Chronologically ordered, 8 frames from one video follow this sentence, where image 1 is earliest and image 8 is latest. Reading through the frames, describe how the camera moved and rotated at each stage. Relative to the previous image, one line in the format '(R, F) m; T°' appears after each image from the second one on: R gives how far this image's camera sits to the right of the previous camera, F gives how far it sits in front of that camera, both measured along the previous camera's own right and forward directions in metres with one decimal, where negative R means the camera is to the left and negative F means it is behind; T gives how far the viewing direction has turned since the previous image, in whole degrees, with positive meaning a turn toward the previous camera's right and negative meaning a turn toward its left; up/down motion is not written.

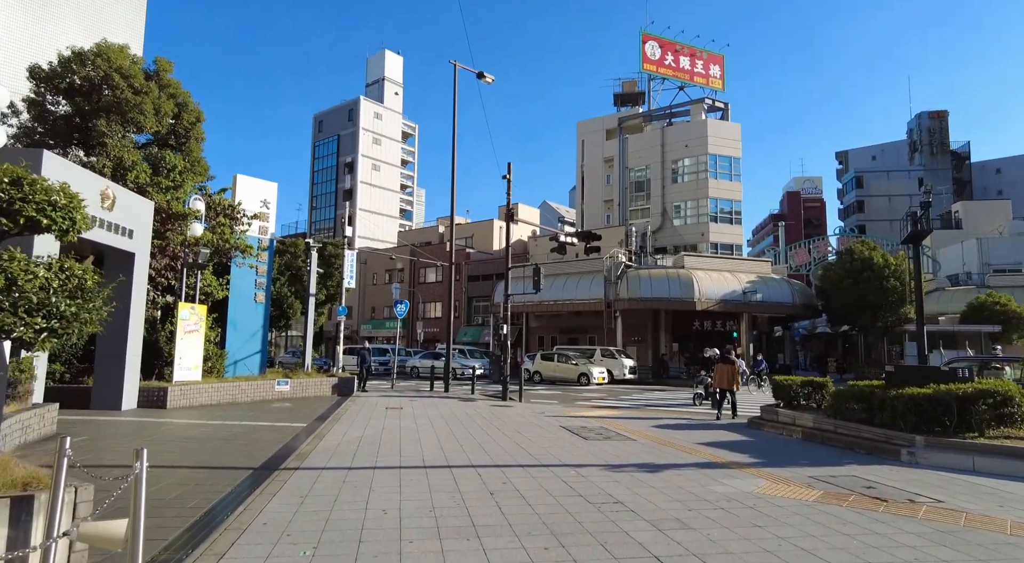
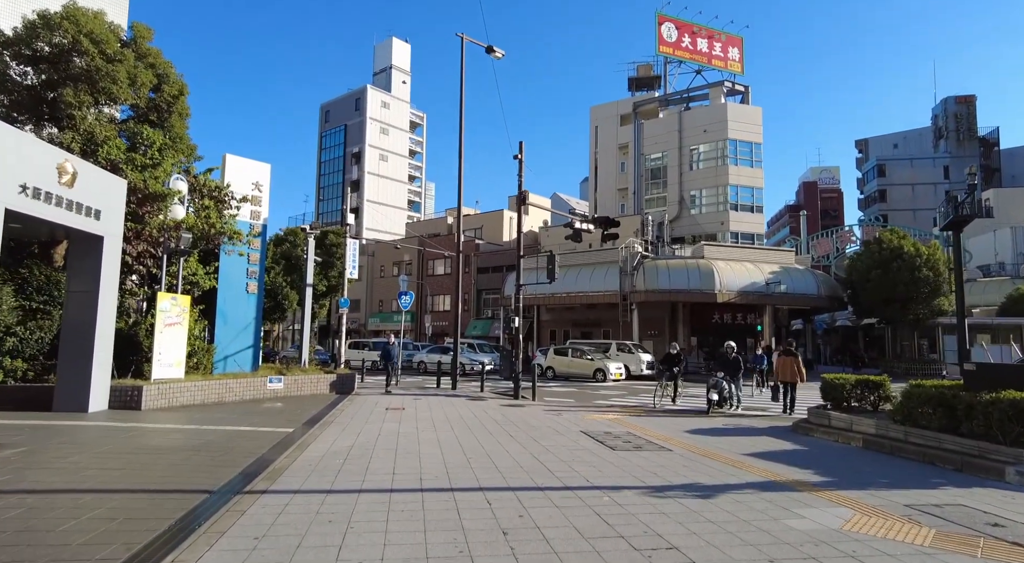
(-0.1, +1.6) m; -1°
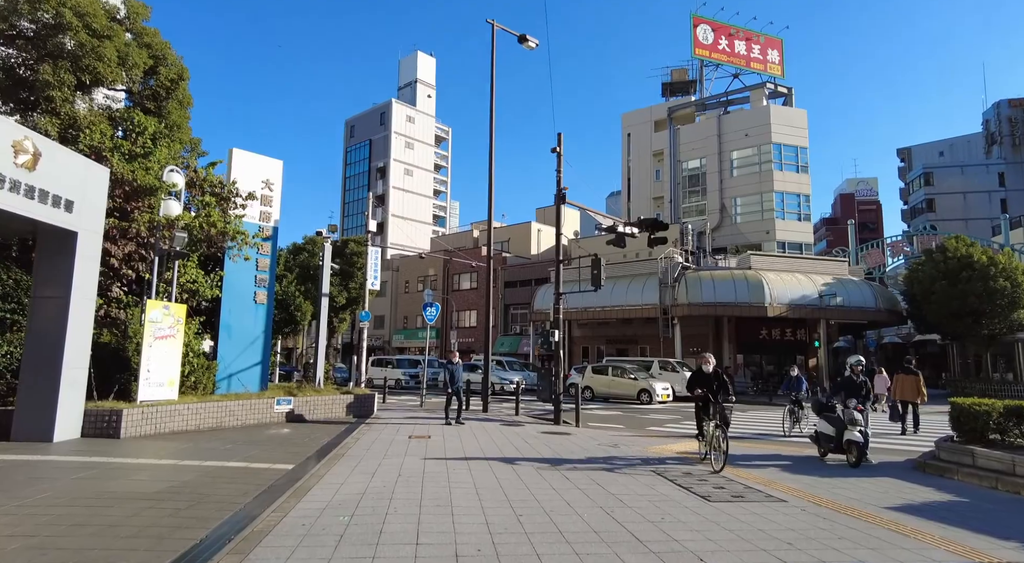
(-0.4, +2.3) m; -2°
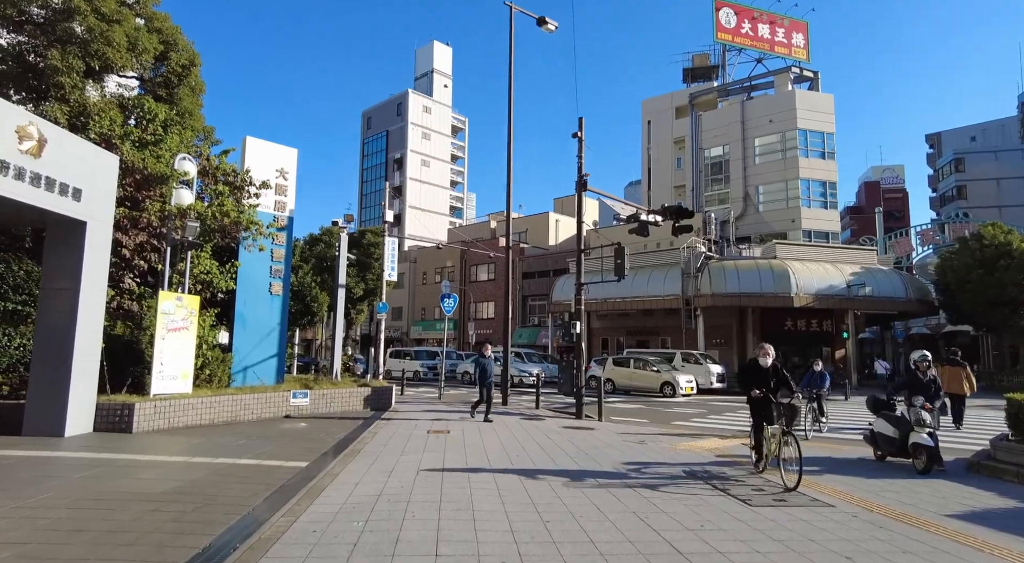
(-0.1, +0.5) m; -2°
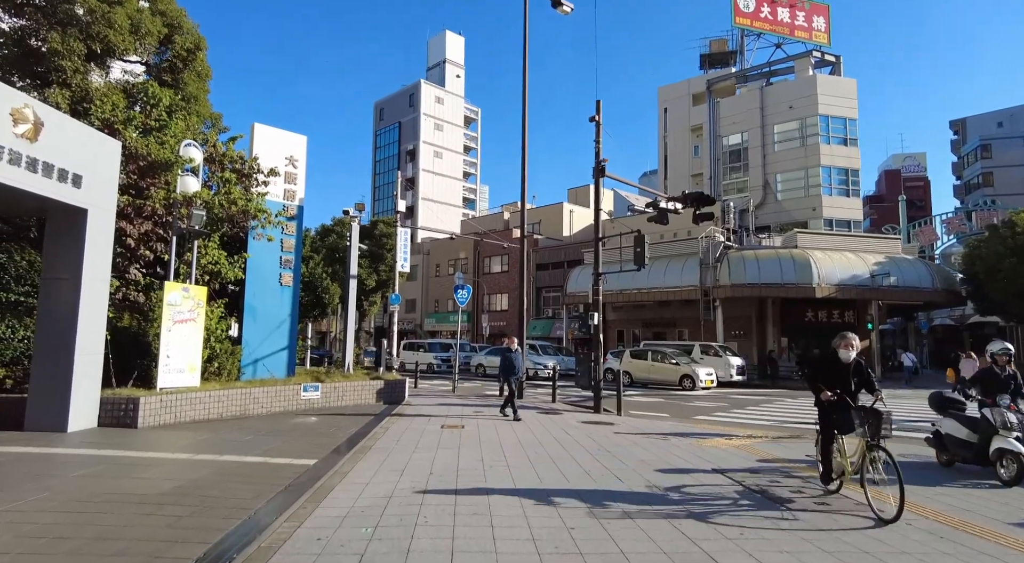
(-0.1, +0.5) m; -1°
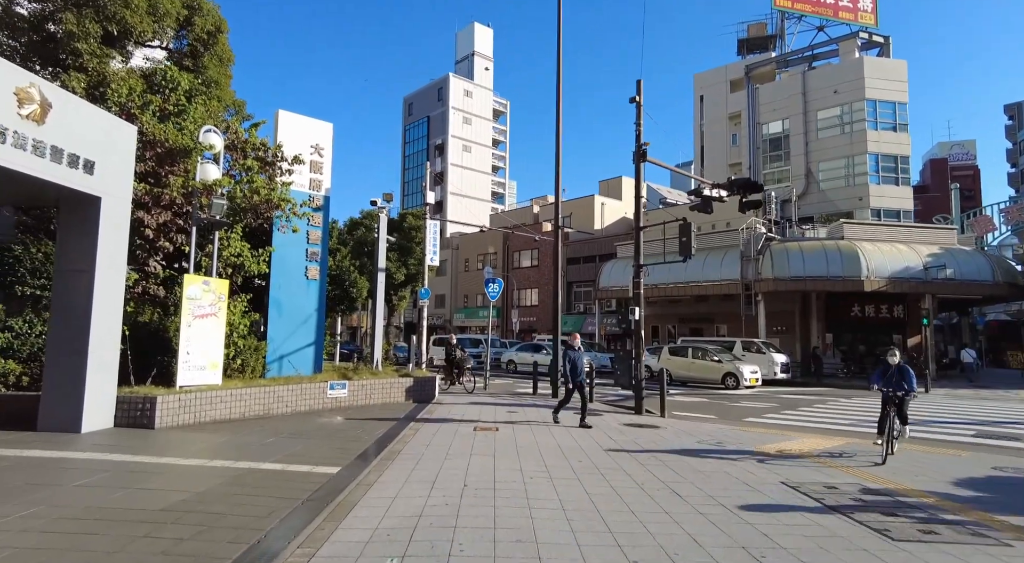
(-0.2, +0.9) m; -3°
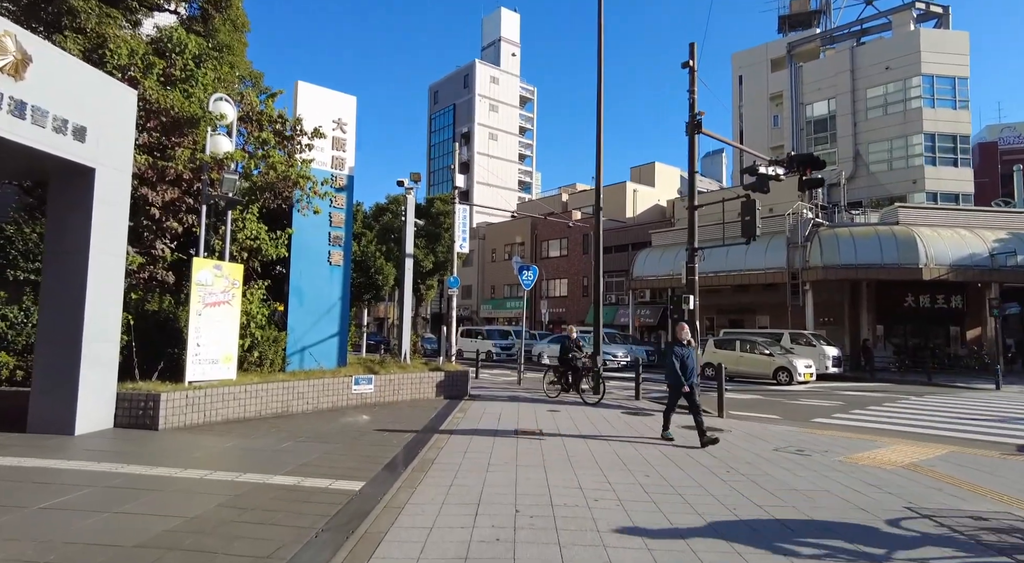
(-0.3, +1.3) m; -2°
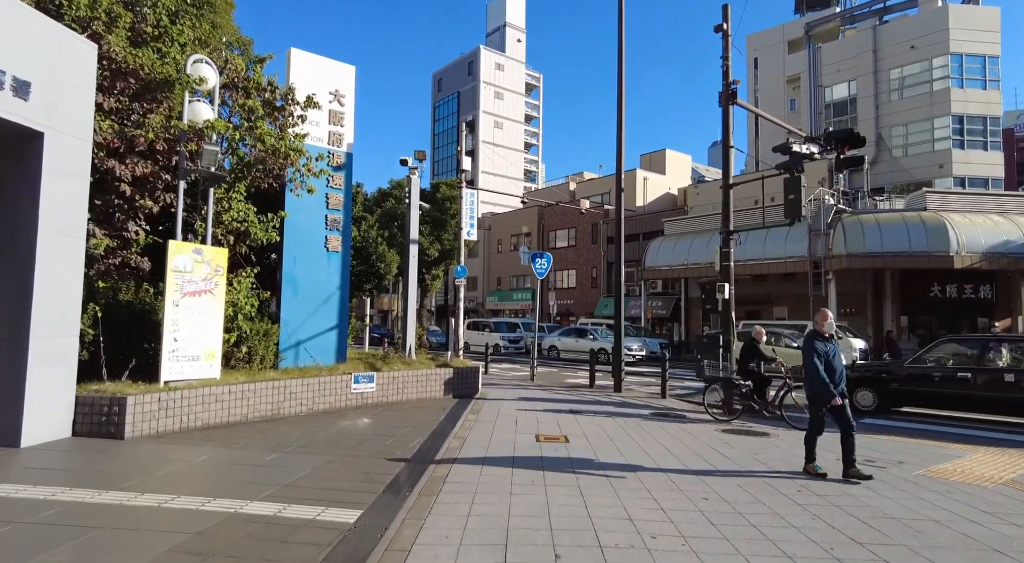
(-0.2, +1.3) m; 0°
